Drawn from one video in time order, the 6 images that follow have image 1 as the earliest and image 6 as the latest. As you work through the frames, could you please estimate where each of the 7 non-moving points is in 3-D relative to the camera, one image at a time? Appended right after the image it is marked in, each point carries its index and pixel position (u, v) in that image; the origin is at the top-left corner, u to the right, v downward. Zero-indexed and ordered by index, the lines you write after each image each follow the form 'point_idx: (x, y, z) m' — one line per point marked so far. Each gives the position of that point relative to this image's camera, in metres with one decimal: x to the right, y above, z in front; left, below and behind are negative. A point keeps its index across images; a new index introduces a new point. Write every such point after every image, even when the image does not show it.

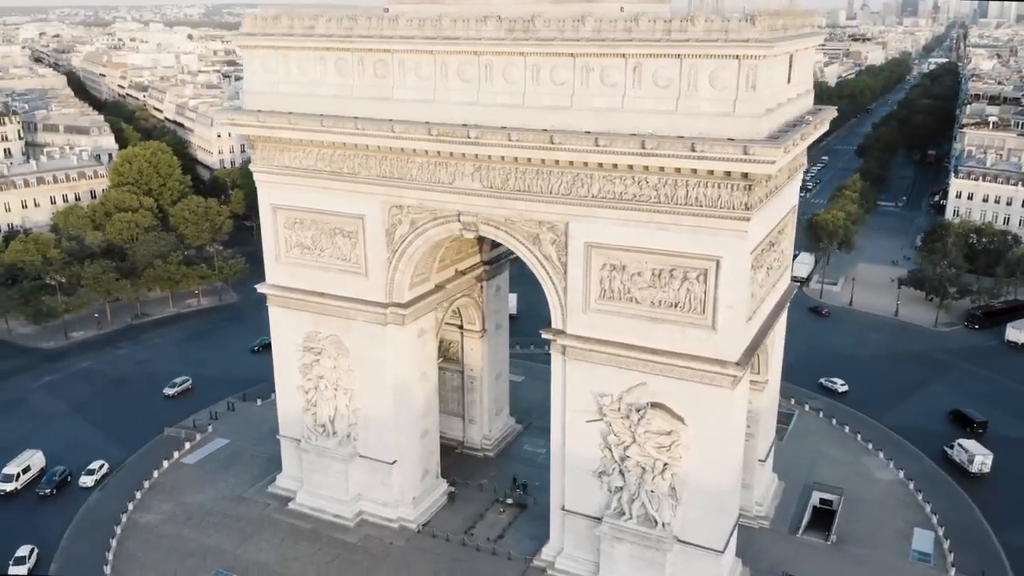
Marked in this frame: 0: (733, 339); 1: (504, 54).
0: (+4.8, -1.1, +17.9) m
1: (-0.2, +5.3, +18.6) m
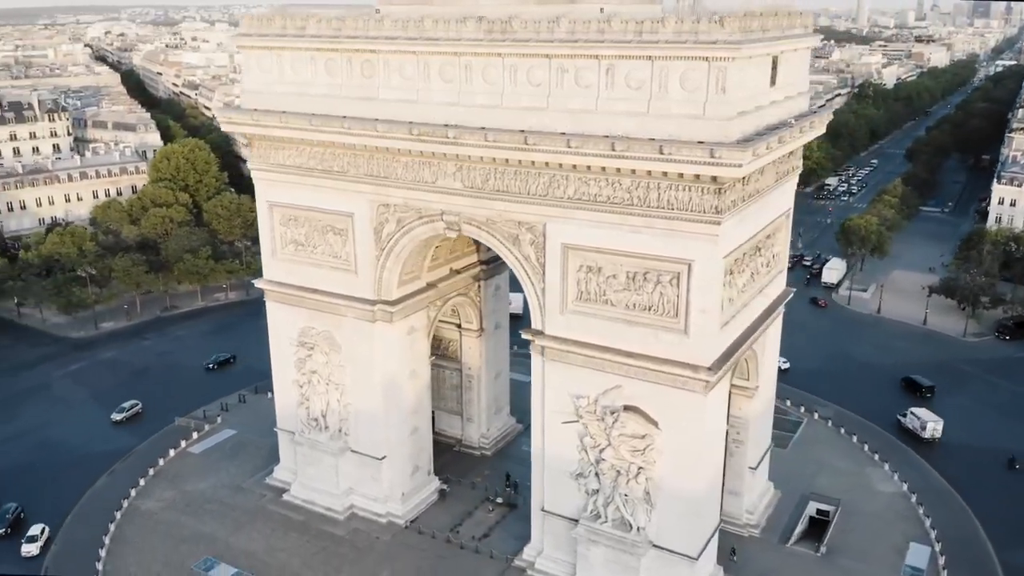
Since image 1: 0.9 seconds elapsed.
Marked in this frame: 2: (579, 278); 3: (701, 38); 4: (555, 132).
0: (+4.2, -1.2, +17.7) m
1: (-0.7, +5.3, +18.7) m
2: (+1.6, +0.2, +19.1) m
3: (+3.7, +4.9, +16.2) m
4: (+0.9, +3.4, +18.0) m
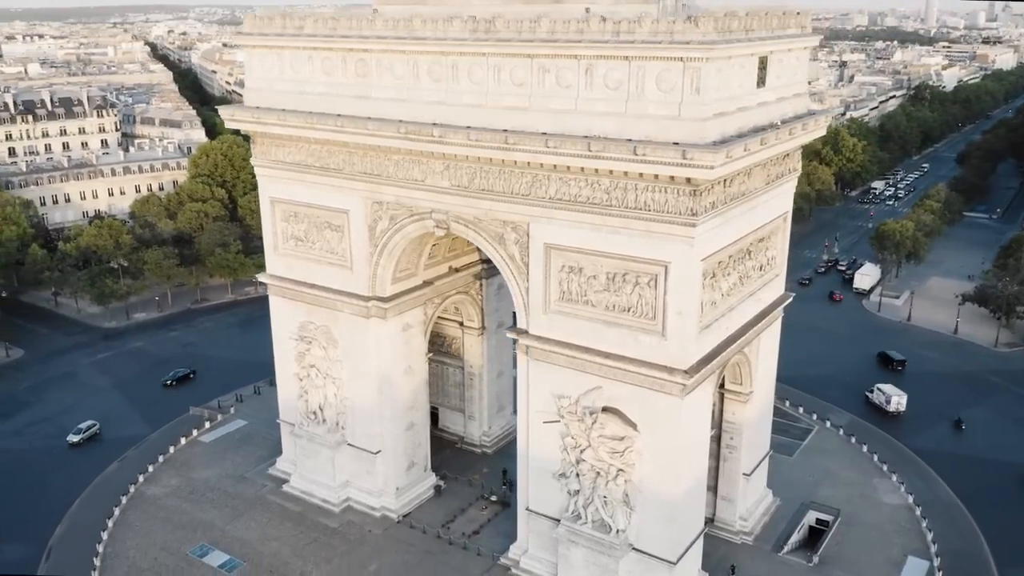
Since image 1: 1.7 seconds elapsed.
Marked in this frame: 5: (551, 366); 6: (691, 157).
0: (+3.6, -1.2, +17.6) m
1: (-1.0, +5.4, +18.8) m
2: (+1.1, +0.2, +19.1) m
3: (+3.2, +4.9, +16.1) m
4: (+0.5, +3.4, +18.0) m
5: (+0.9, -1.9, +19.8) m
6: (+3.4, +2.5, +15.7) m
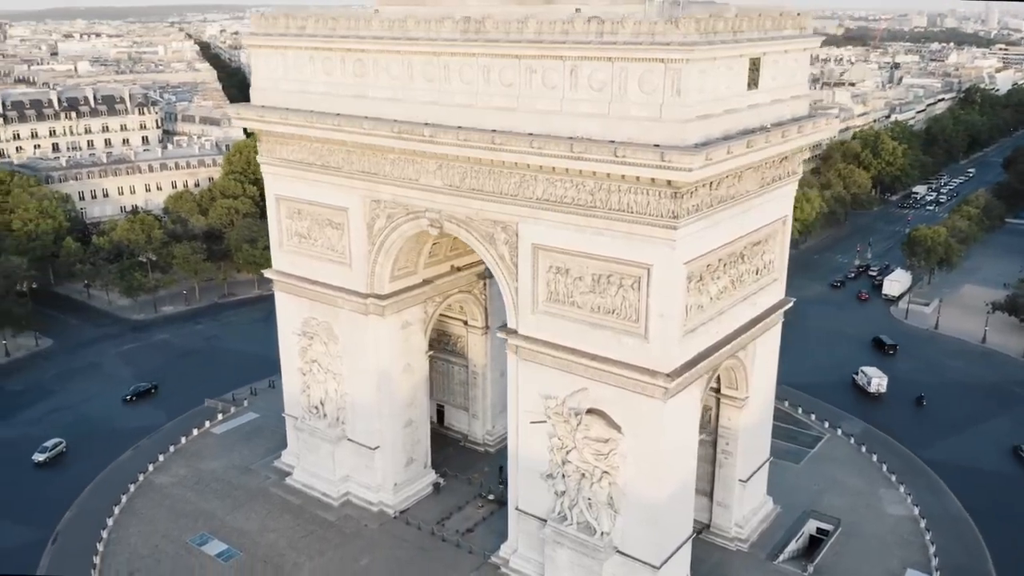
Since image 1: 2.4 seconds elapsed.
0: (+3.2, -1.3, +17.5) m
1: (-1.2, +5.4, +19.0) m
2: (+0.9, +0.2, +19.1) m
3: (+2.8, +4.8, +16.0) m
4: (+0.2, +3.4, +18.0) m
5: (+0.6, -1.9, +19.8) m
6: (+3.0, +2.5, +15.6) m
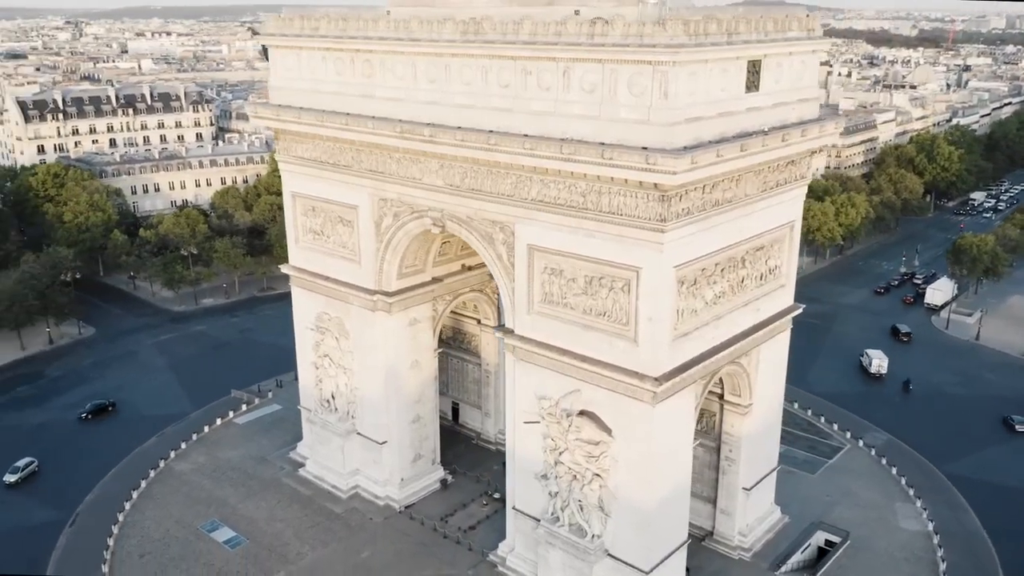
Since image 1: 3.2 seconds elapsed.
0: (+3.0, -1.4, +17.4) m
1: (-1.2, +5.4, +19.1) m
2: (+0.7, +0.2, +19.1) m
3: (+2.6, +4.8, +15.9) m
4: (+0.1, +3.4, +18.1) m
5: (+0.5, -1.9, +19.9) m
6: (+2.7, +2.4, +15.6) m
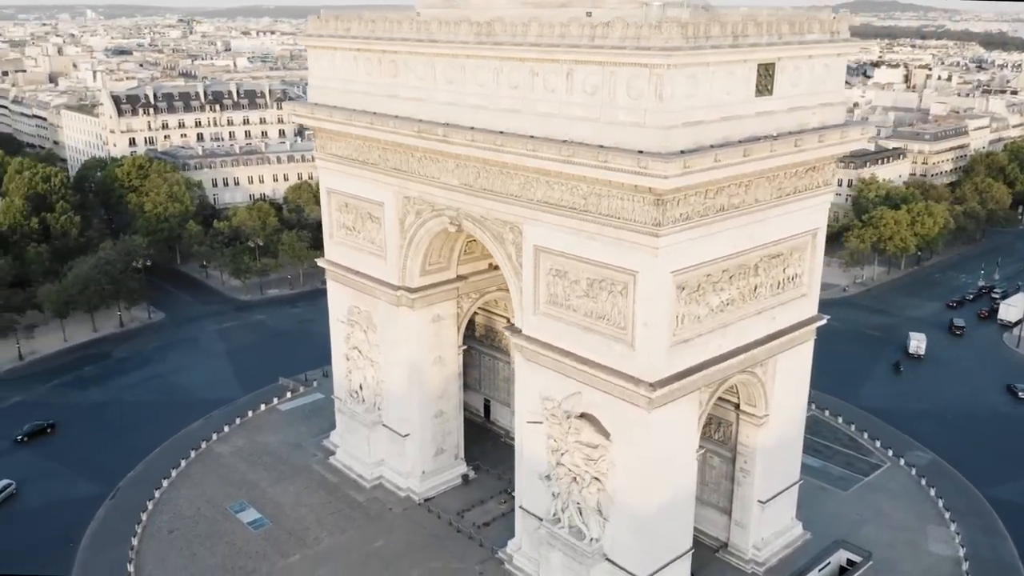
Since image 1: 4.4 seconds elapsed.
0: (+2.8, -1.5, +17.2) m
1: (-0.9, +5.4, +19.4) m
2: (+0.9, +0.2, +19.2) m
3: (+2.5, +4.7, +15.8) m
4: (+0.2, +3.4, +18.2) m
5: (+0.7, -1.9, +20.0) m
6: (+2.5, +2.3, +15.4) m
